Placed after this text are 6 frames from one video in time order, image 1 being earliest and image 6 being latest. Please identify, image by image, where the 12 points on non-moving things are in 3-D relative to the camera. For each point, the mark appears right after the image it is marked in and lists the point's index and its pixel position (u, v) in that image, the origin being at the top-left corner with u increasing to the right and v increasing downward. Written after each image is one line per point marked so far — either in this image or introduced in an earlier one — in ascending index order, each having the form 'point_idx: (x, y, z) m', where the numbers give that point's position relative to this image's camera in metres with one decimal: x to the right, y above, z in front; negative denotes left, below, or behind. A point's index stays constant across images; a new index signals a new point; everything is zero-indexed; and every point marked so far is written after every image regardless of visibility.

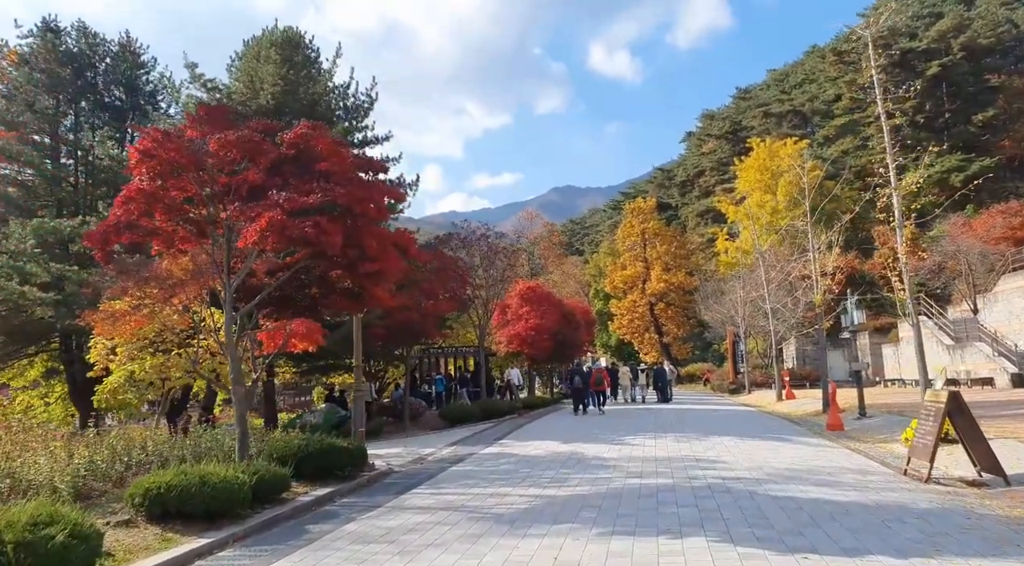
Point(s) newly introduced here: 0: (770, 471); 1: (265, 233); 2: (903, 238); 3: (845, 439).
0: (+3.4, -2.5, +9.4) m
1: (-2.6, +0.5, +7.5) m
2: (+7.6, +0.9, +14.0) m
3: (+6.3, -2.9, +13.5) m
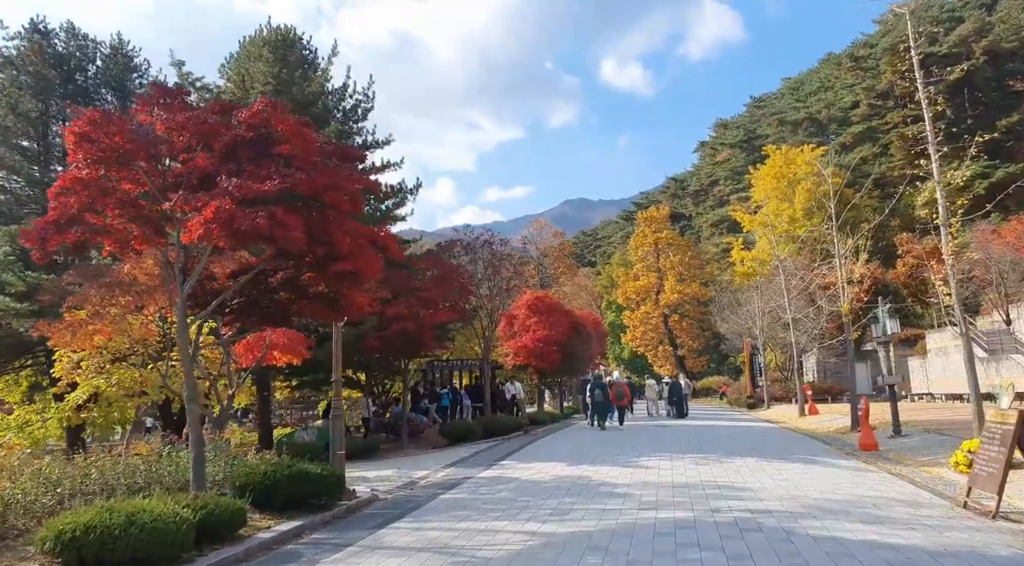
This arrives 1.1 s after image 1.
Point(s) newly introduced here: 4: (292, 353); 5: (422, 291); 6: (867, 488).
0: (+3.3, -2.5, +8.2) m
1: (-2.7, +0.5, +6.4) m
2: (+7.6, +0.8, +12.7) m
3: (+6.3, -3.0, +12.2) m
4: (-3.7, -1.2, +12.3) m
5: (-2.1, -0.2, +17.1) m
6: (+4.5, -2.6, +9.1) m
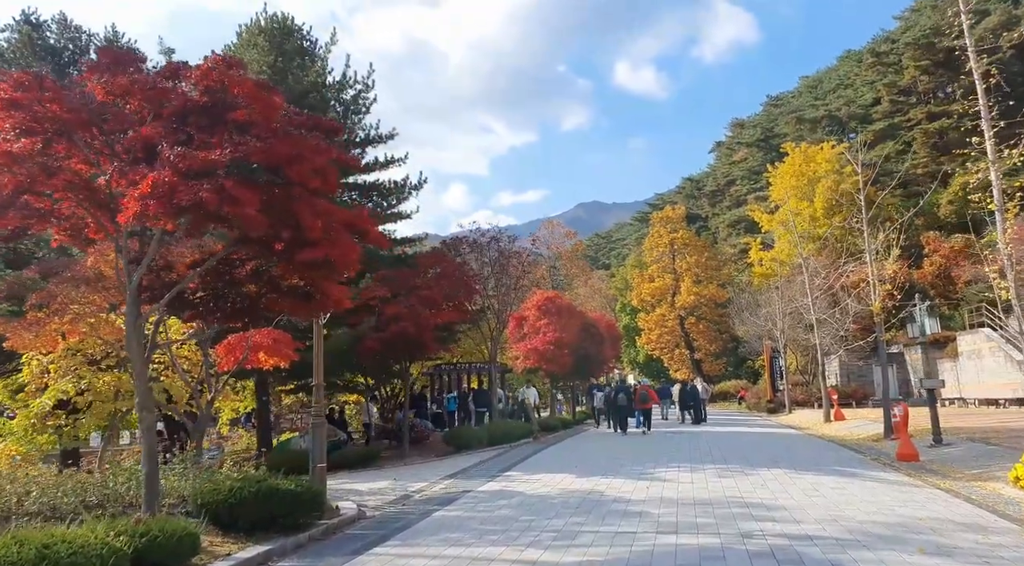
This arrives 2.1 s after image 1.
0: (+3.3, -2.4, +7.0) m
1: (-2.7, +0.6, +5.4) m
2: (+7.7, +0.9, +11.5) m
3: (+6.3, -2.9, +11.0) m
4: (-3.7, -1.1, +11.3) m
5: (-2.0, -0.2, +16.1) m
6: (+4.5, -2.5, +8.0) m
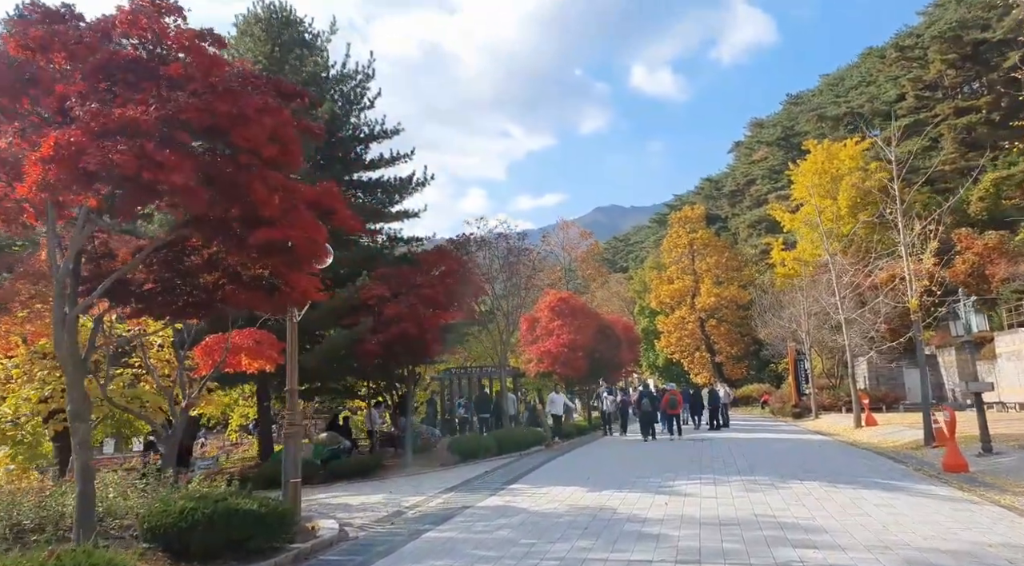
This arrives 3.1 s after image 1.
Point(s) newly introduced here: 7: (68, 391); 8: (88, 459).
0: (+3.3, -2.2, +5.9) m
1: (-2.8, +0.7, +4.5) m
2: (+7.7, +1.0, +10.3) m
3: (+6.4, -2.8, +9.8) m
4: (-3.6, -1.1, +10.4) m
5: (-1.8, -0.1, +15.1) m
6: (+4.5, -2.3, +6.8) m
7: (-3.7, -0.9, +6.0) m
8: (-3.5, -1.4, +6.0) m
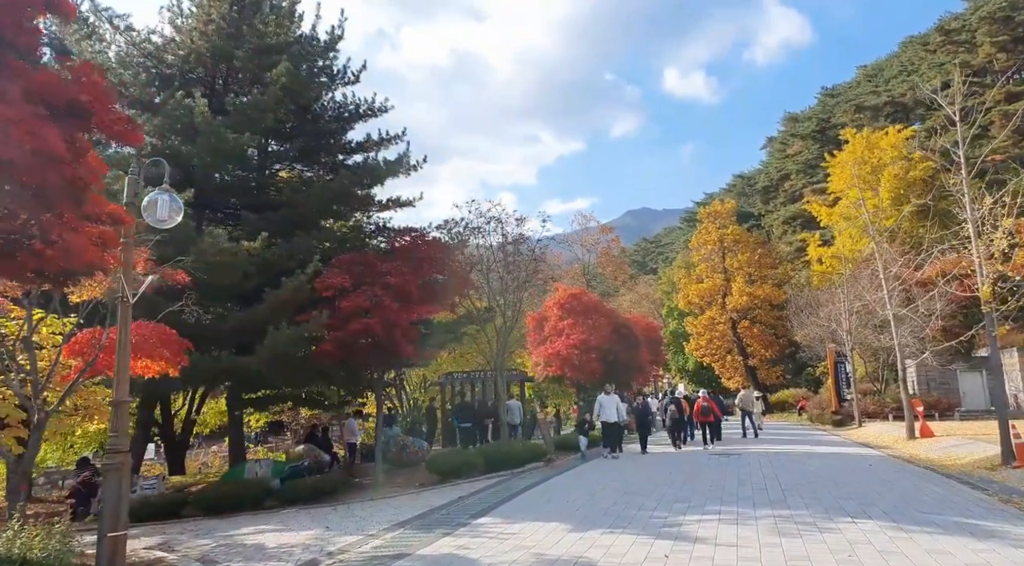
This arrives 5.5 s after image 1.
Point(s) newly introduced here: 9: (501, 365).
0: (+2.6, -1.9, +3.4) m
1: (-3.6, +1.0, +2.2) m
2: (+7.2, +1.3, +7.6) m
3: (+5.9, -2.5, +7.1) m
4: (-4.1, -0.8, +8.1) m
5: (-2.1, +0.1, +12.8) m
6: (+3.8, -2.0, +4.2) m
7: (-4.3, -0.6, +3.7) m
8: (-4.2, -1.2, +3.7) m
9: (-0.2, -2.2, +18.9) m
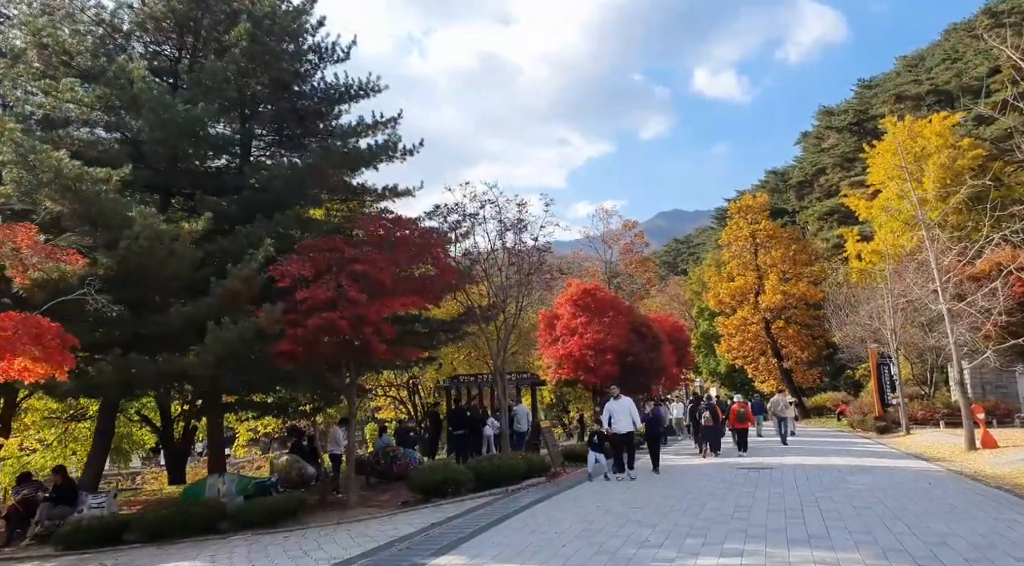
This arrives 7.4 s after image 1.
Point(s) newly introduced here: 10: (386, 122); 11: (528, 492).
0: (+2.0, -1.7, +1.4) m
1: (-4.2, +1.2, +0.5) m
2: (+6.8, +1.6, +5.4) m
3: (+5.5, -2.2, +5.0) m
4: (-4.5, -0.7, +6.5) m
5: (-2.3, +0.3, +11.0) m
6: (+3.3, -1.8, +2.2) m
7: (-4.9, -0.4, +2.1) m
8: (-4.7, -1.0, +2.0) m
9: (-0.2, -2.0, +17.0) m
10: (-3.4, +4.2, +18.6) m
11: (+0.3, -3.7, +12.6) m
